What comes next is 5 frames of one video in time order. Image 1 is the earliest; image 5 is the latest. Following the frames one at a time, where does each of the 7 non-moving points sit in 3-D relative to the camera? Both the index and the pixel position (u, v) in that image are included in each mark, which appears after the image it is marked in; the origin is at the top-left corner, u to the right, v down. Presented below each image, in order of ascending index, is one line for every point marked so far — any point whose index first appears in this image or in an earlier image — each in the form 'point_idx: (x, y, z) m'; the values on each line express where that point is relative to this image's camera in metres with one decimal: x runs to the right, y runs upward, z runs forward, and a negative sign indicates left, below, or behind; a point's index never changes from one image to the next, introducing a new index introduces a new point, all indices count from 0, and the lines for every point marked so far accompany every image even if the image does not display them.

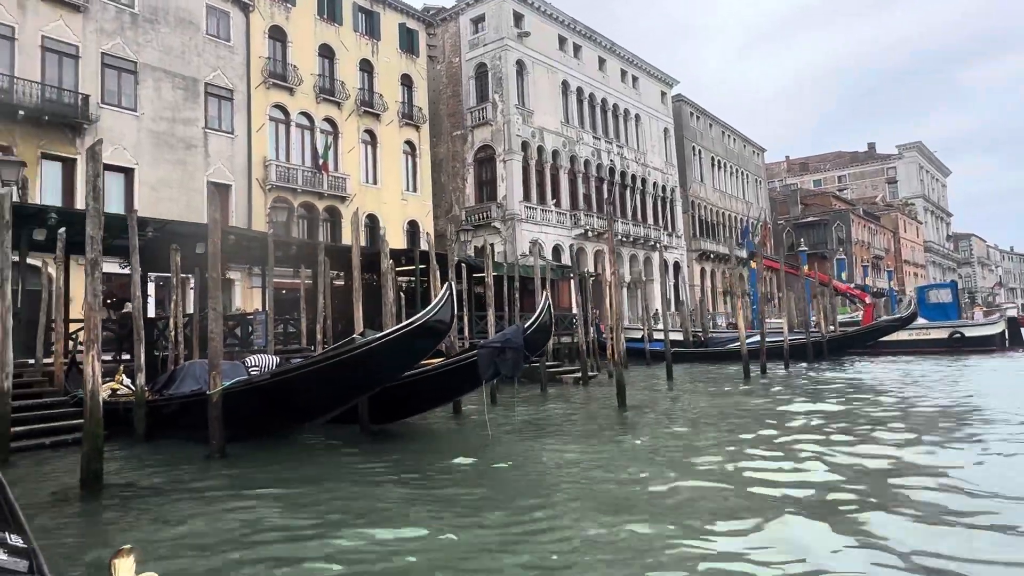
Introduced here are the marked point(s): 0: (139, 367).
0: (-5.7, -1.2, +9.5) m
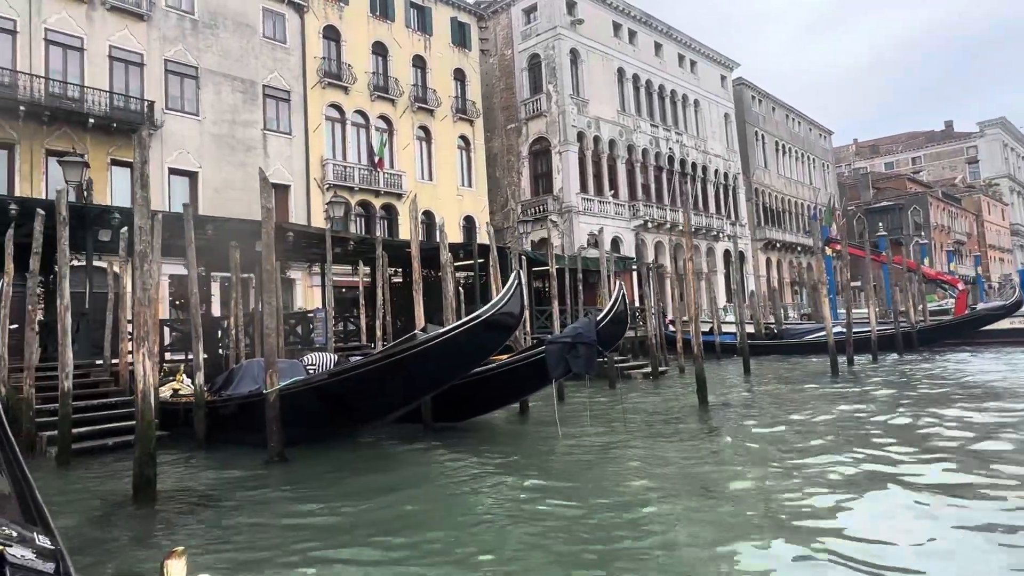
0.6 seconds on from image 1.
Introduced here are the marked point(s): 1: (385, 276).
0: (-4.7, -1.2, +9.4) m
1: (-2.8, +0.3, +13.9) m
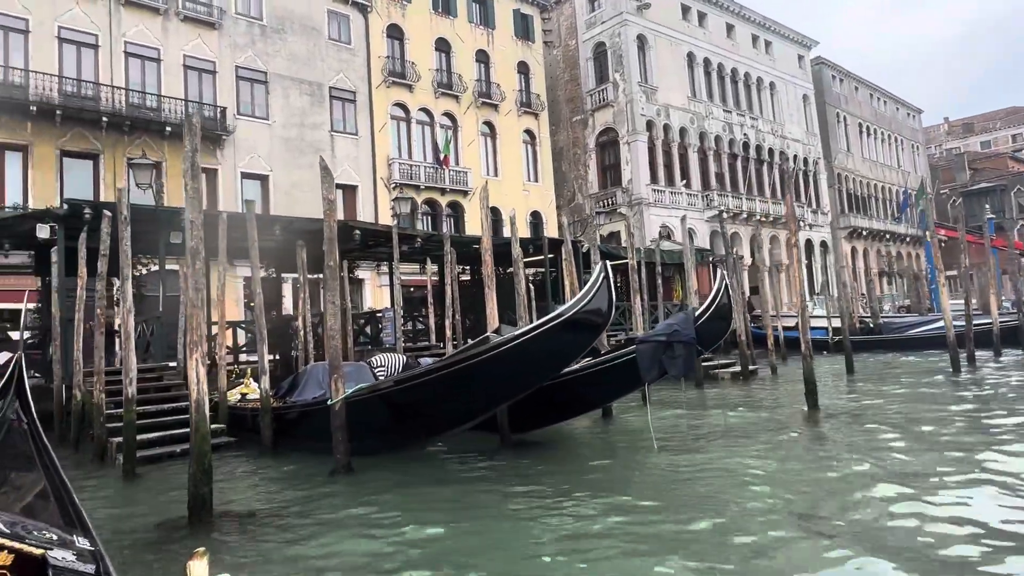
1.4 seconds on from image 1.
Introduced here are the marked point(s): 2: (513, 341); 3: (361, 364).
0: (-3.6, -1.2, +9.2) m
1: (-1.2, +0.3, +13.4) m
2: (0.0, -0.6, +7.9) m
3: (-2.2, -1.1, +9.5) m
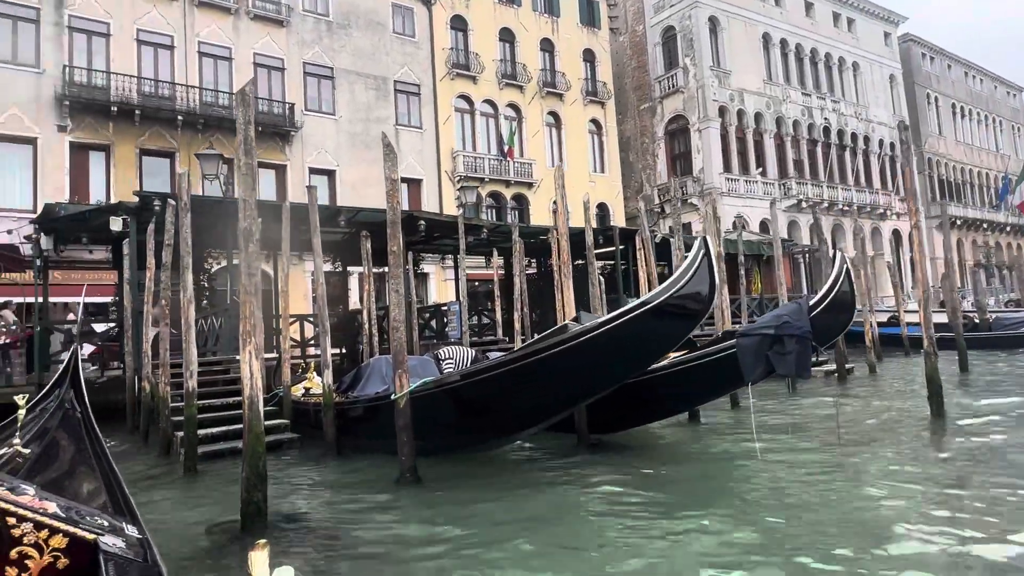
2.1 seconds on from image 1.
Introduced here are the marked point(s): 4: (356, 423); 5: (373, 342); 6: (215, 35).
0: (-2.6, -1.1, +9.0) m
1: (+0.2, +0.5, +13.0) m
2: (+0.9, -0.5, +7.3) m
3: (-1.2, -1.0, +9.2) m
4: (-2.1, -1.8, +8.8) m
5: (-2.4, -0.9, +11.5) m
6: (-8.7, +7.4, +18.7) m
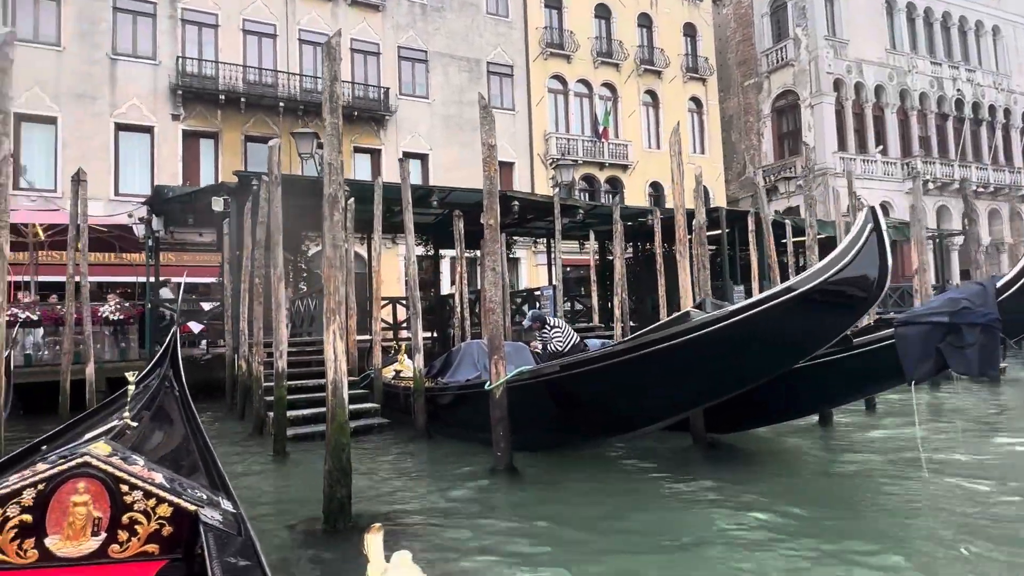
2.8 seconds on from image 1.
0: (-1.2, -0.8, +8.8) m
1: (+2.0, +0.8, +12.3) m
2: (+1.9, -0.3, +6.6) m
3: (+0.1, -0.7, +8.8) m
4: (-0.8, -1.6, +8.5) m
5: (-0.8, -0.6, +11.2) m
6: (-5.9, +8.0, +19.0) m
